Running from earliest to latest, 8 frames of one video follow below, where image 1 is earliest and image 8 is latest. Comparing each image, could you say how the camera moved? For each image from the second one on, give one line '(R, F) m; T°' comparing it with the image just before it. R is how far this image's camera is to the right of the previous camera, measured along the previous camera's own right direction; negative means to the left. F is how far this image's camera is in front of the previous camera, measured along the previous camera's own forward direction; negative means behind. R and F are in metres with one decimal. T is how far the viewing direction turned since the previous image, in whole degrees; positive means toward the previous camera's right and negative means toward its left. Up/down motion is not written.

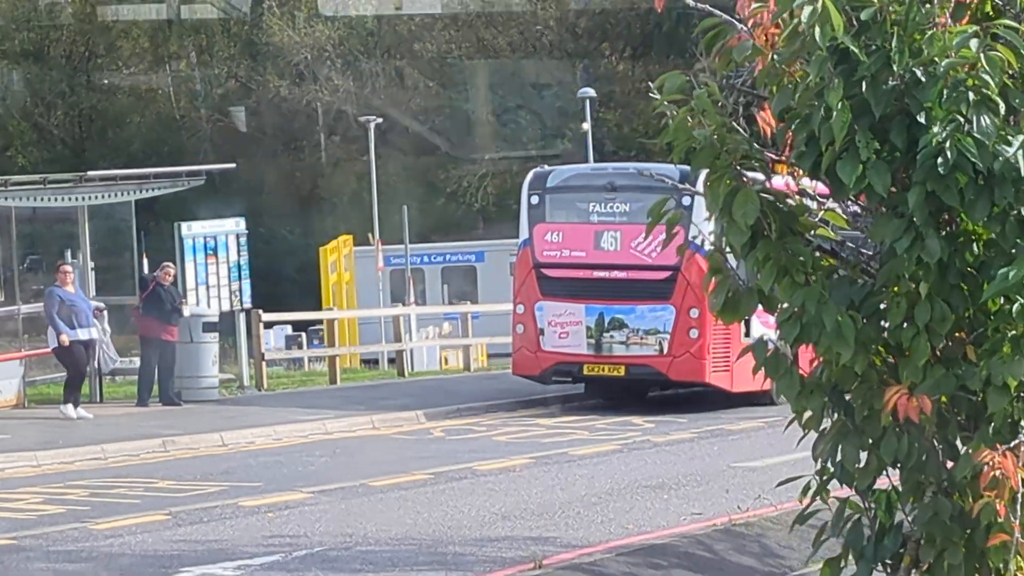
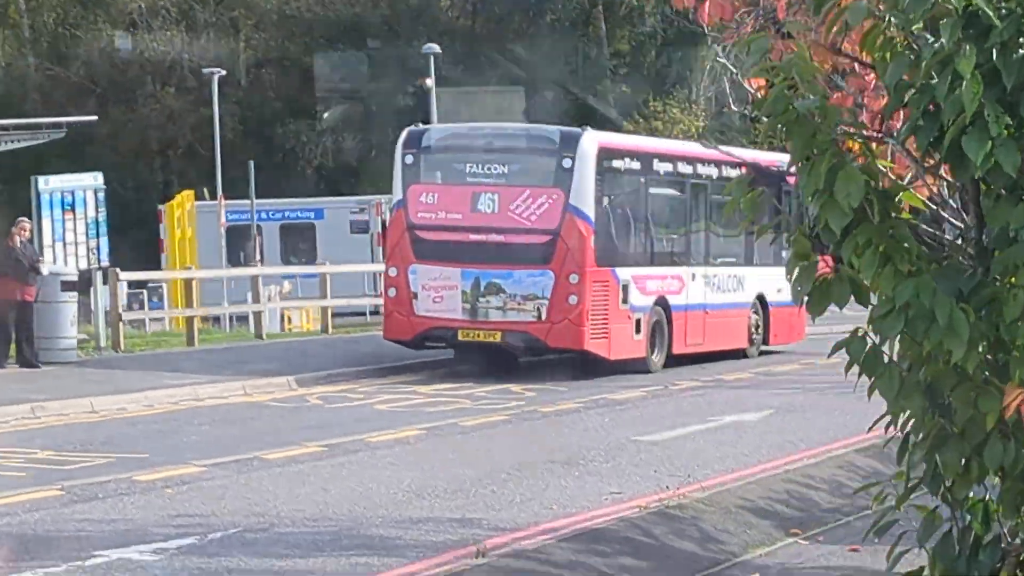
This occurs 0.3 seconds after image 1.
(-0.4, +0.5) m; +4°
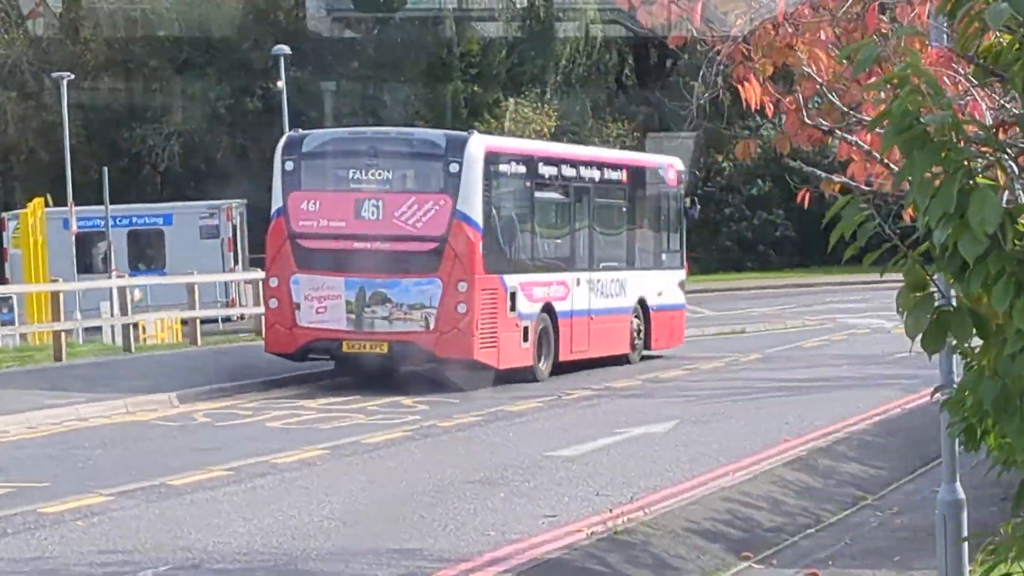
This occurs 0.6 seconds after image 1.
(-0.4, +0.5) m; +4°
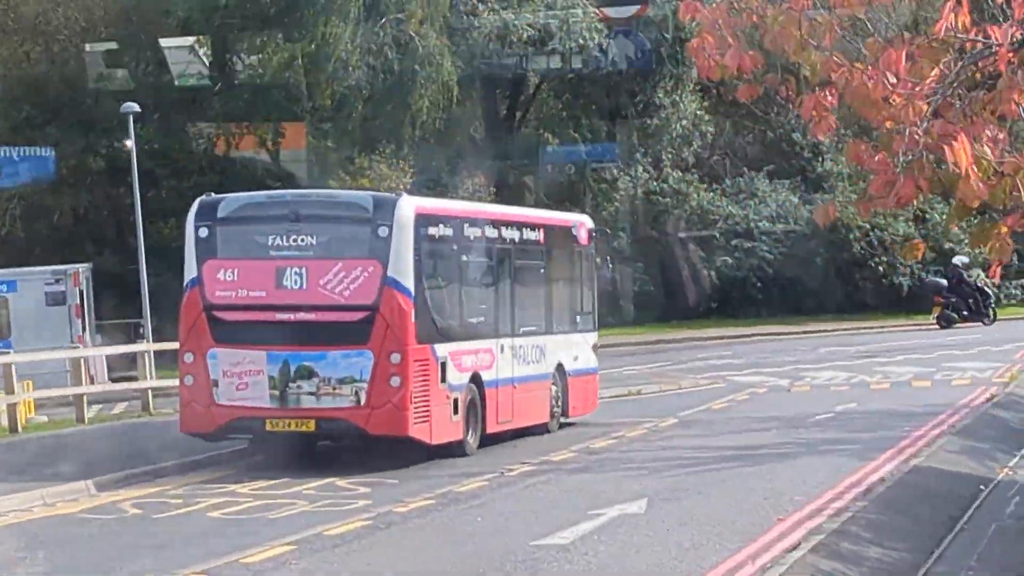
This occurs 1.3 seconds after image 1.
(-0.7, +0.9) m; +4°
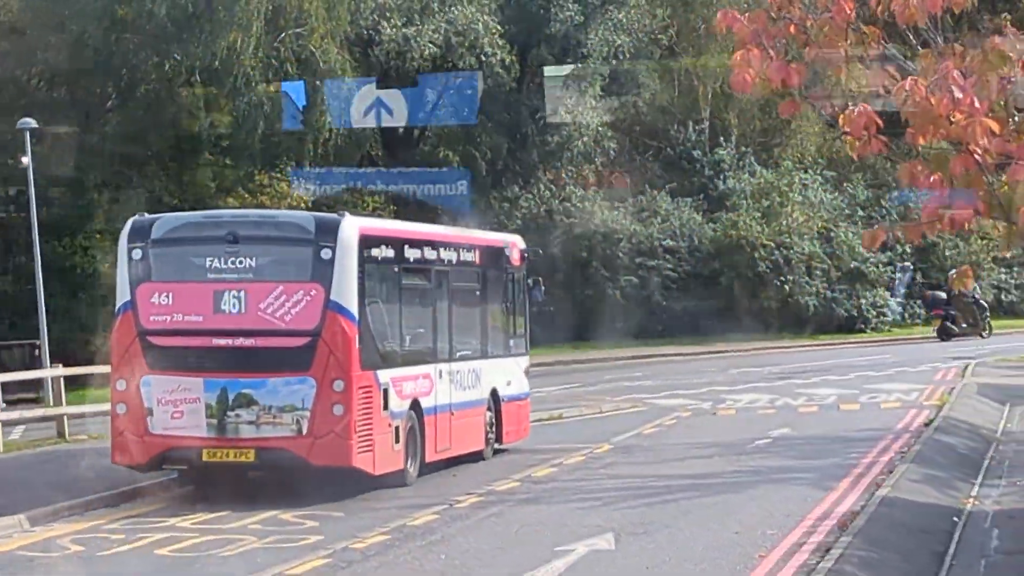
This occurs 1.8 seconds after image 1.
(-0.4, +0.6) m; +3°
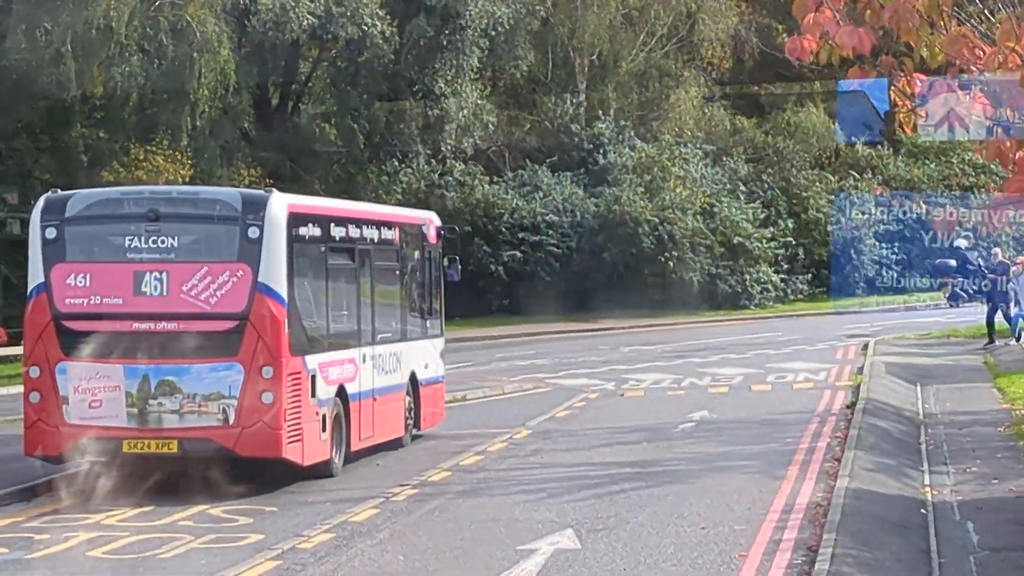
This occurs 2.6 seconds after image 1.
(-0.5, +0.7) m; +3°
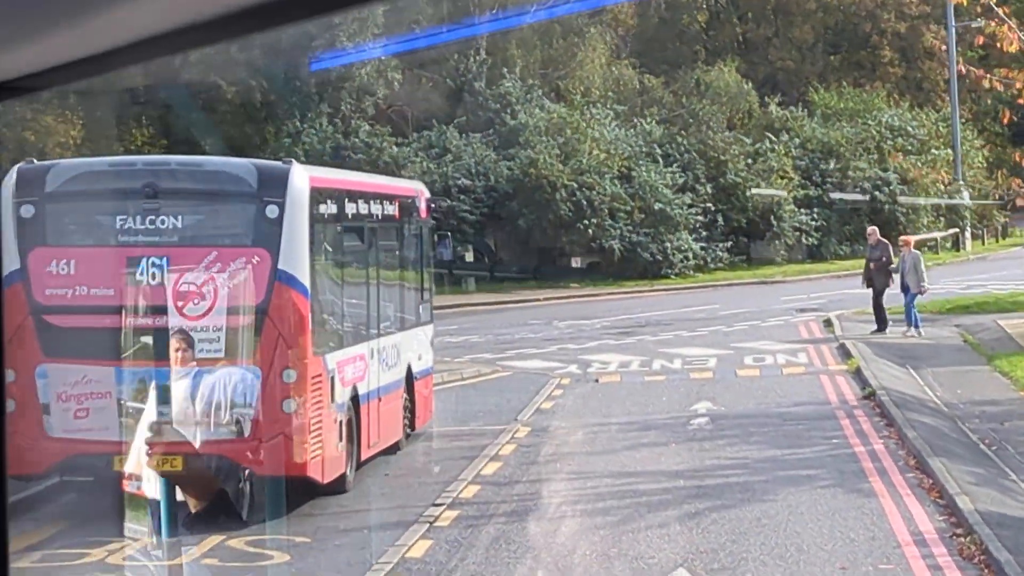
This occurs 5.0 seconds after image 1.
(-1.0, +1.9) m; +4°
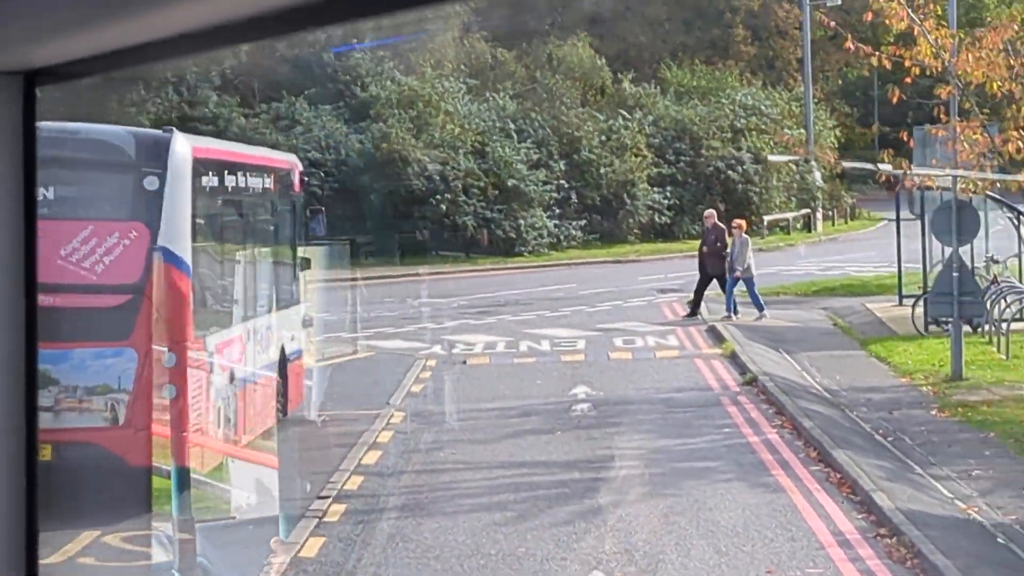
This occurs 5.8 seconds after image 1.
(-0.3, +0.7) m; +4°
